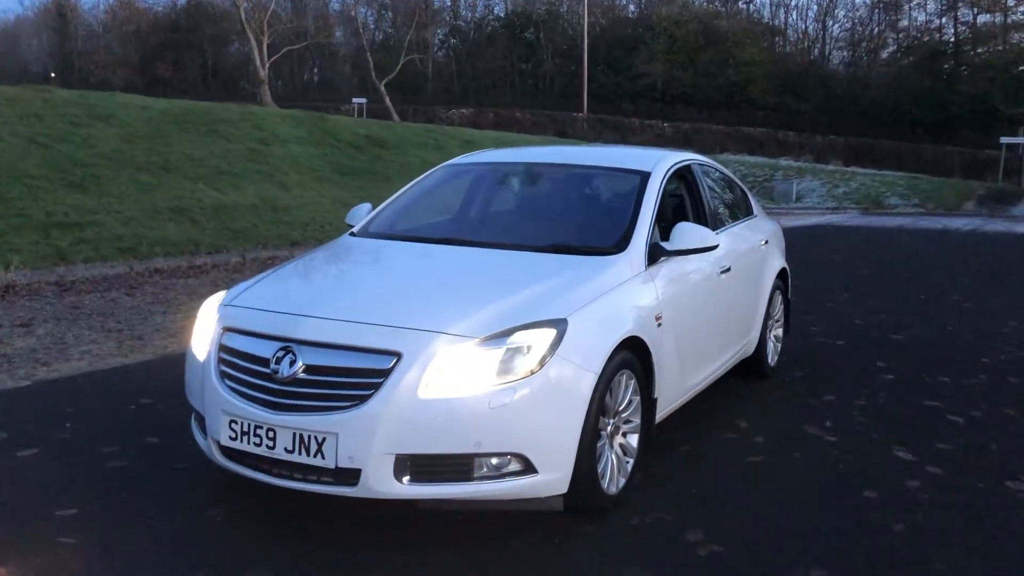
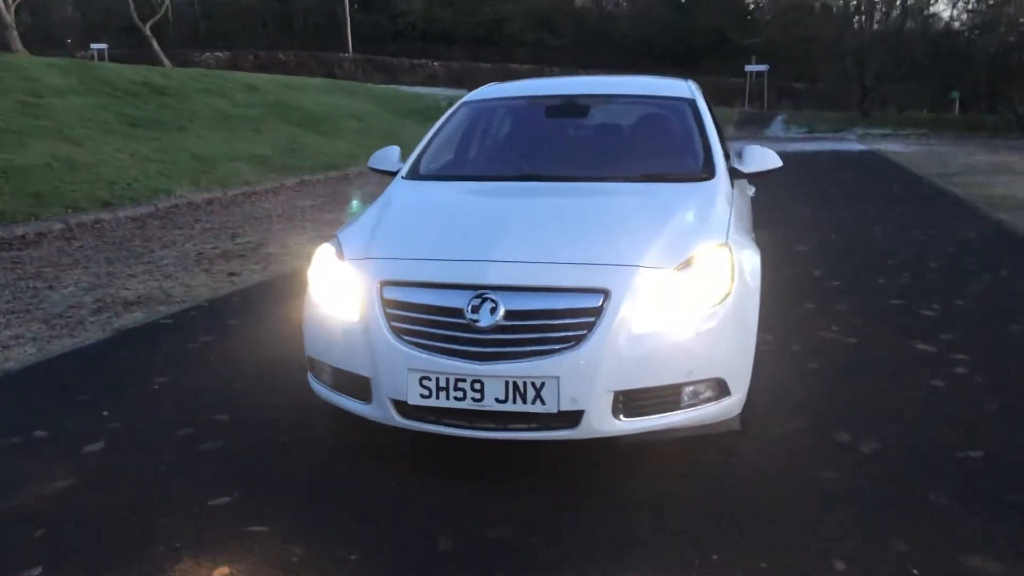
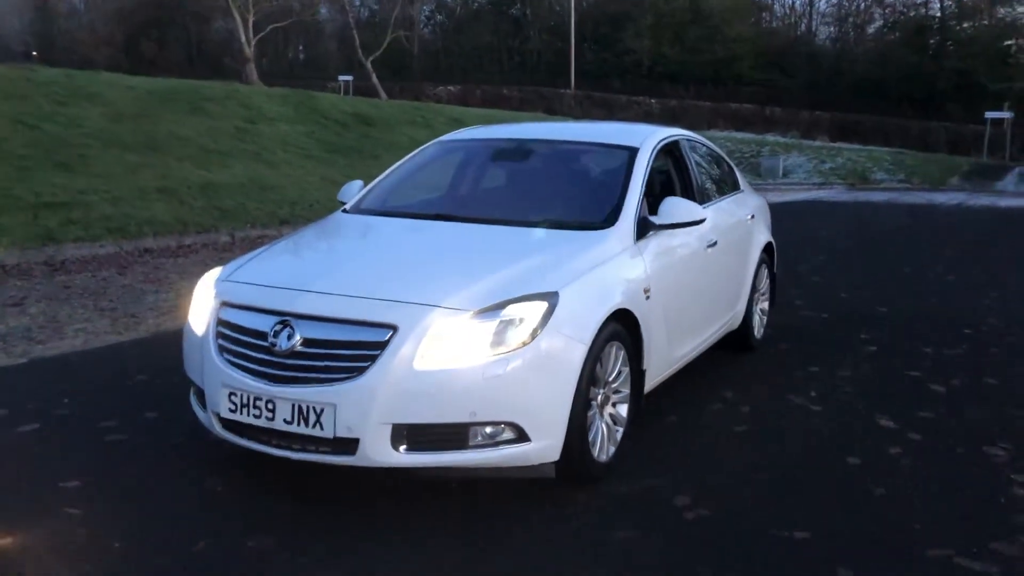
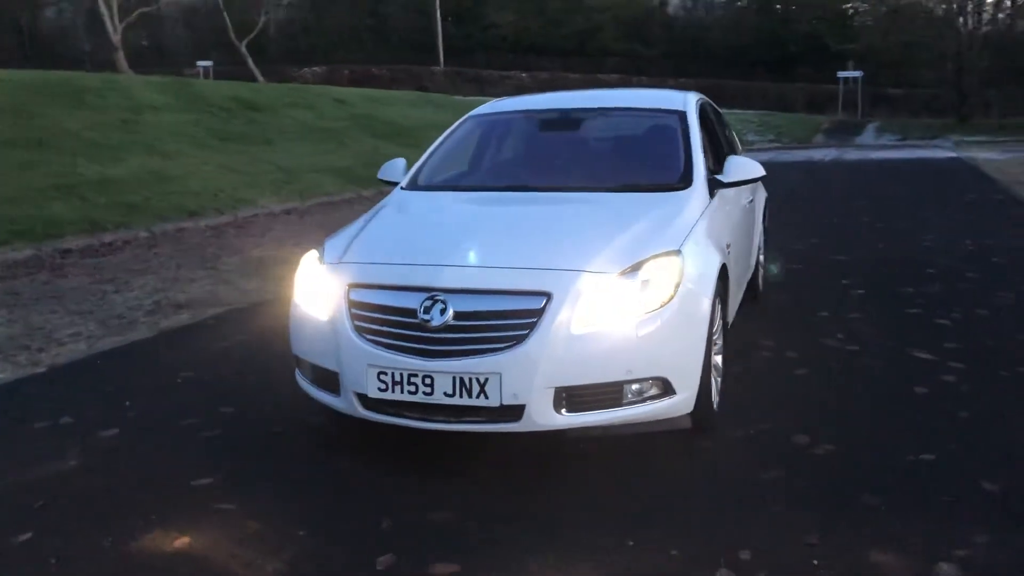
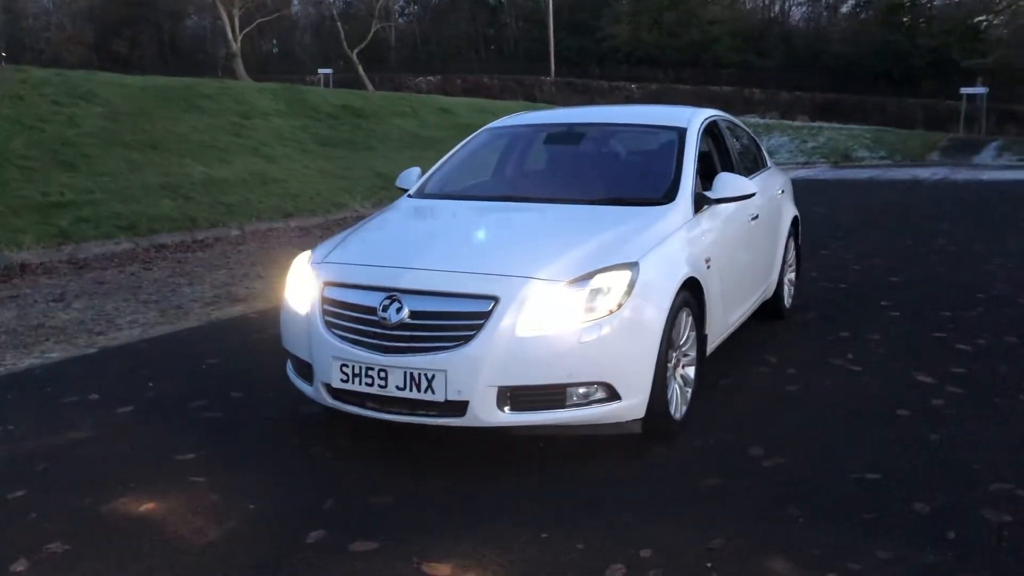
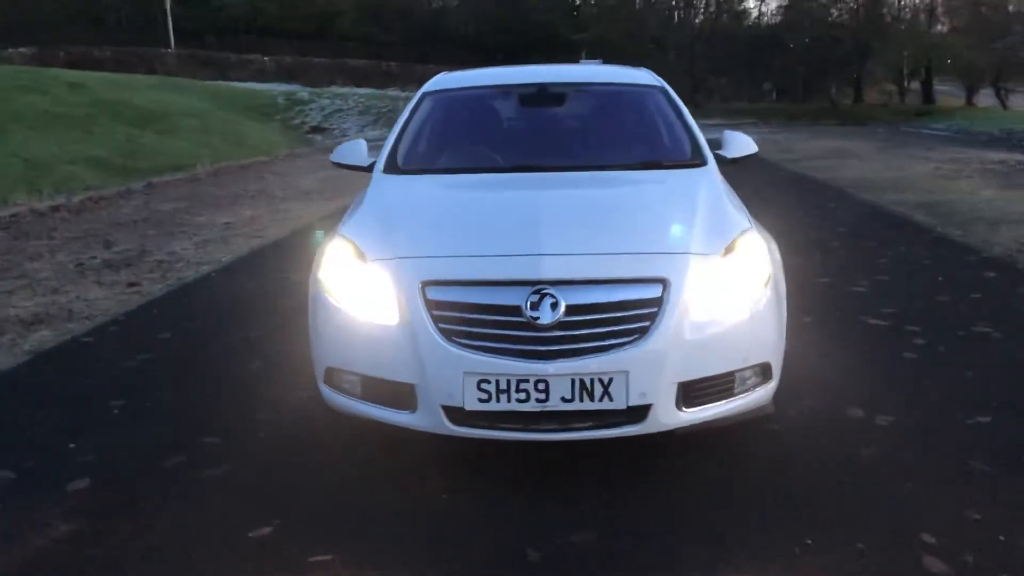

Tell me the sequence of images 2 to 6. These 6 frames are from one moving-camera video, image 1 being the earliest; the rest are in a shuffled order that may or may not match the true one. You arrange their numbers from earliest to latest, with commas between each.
3, 5, 4, 2, 6
